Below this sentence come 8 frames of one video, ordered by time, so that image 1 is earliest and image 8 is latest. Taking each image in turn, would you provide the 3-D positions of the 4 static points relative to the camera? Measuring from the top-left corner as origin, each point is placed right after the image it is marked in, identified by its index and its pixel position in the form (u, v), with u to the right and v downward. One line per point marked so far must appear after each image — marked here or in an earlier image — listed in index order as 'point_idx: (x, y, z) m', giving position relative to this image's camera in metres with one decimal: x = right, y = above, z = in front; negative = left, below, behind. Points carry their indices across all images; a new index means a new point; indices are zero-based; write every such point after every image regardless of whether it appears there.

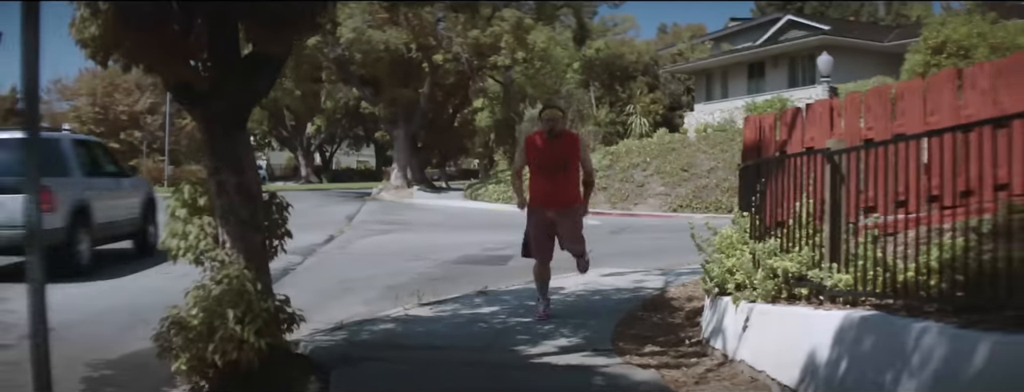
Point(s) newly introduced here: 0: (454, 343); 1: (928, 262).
0: (-0.4, -1.1, +6.8) m
1: (+2.1, -0.3, +4.7) m
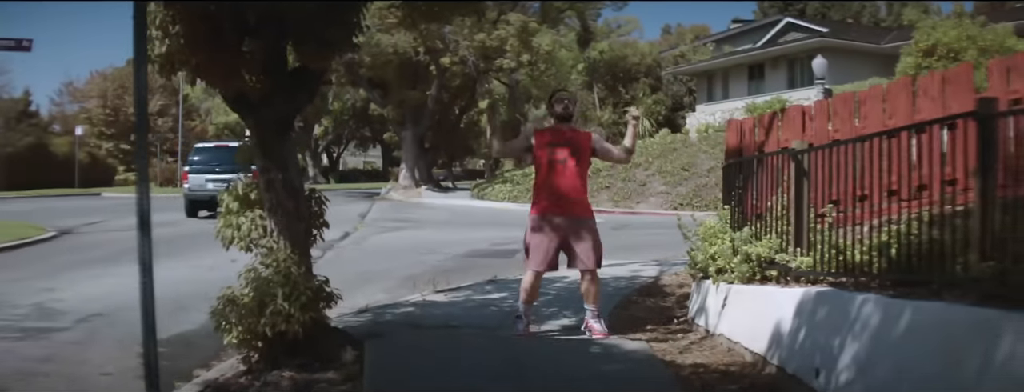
0: (-0.4, -1.0, +7.6) m
1: (+2.2, -0.3, +5.6) m
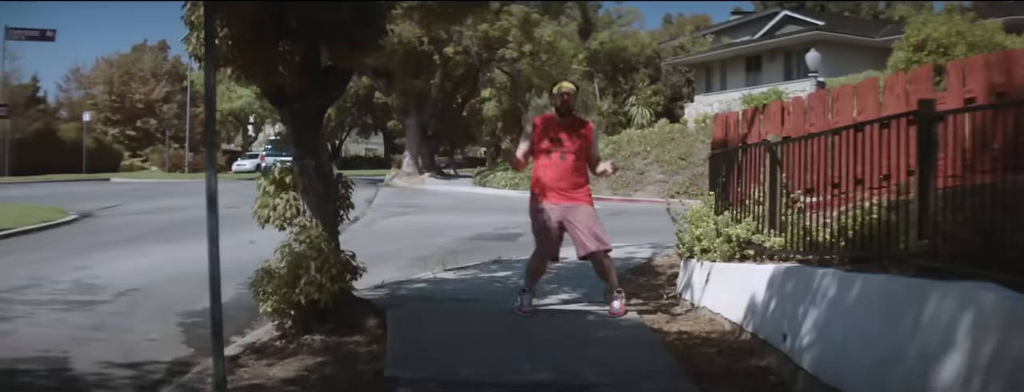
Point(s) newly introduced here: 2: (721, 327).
0: (-0.3, -0.9, +8.4) m
1: (+2.2, -0.2, +6.3) m
2: (+1.5, -1.0, +6.9) m
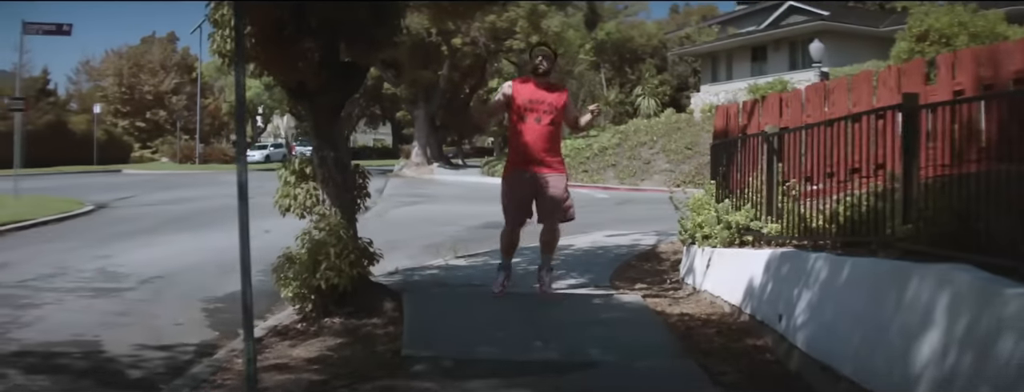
0: (-0.2, -0.8, +8.7) m
1: (+2.3, -0.1, +6.6) m
2: (+1.6, -0.9, +7.3) m
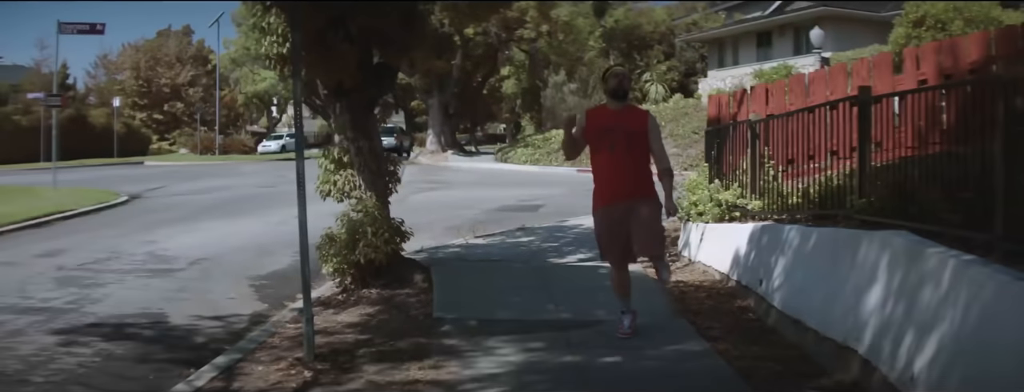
0: (-0.1, -0.6, +9.7) m
1: (+2.4, 0.0, +7.5) m
2: (+1.8, -0.7, +8.2) m
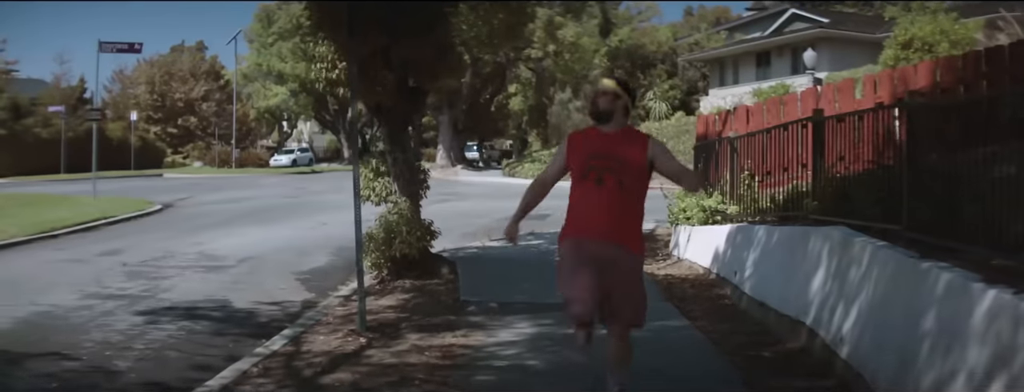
0: (+0.1, -0.7, +11.0) m
1: (+2.5, 0.0, +8.9) m
2: (+1.9, -0.8, +9.5) m
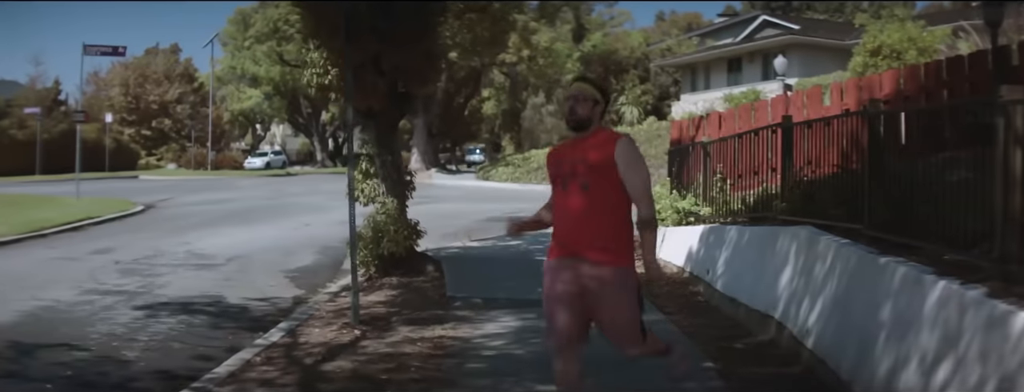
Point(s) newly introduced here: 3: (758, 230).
0: (-0.2, -0.7, +11.5) m
1: (+2.4, -0.1, +9.4) m
2: (+1.7, -0.8, +10.0) m
3: (+2.1, -0.3, +8.0) m
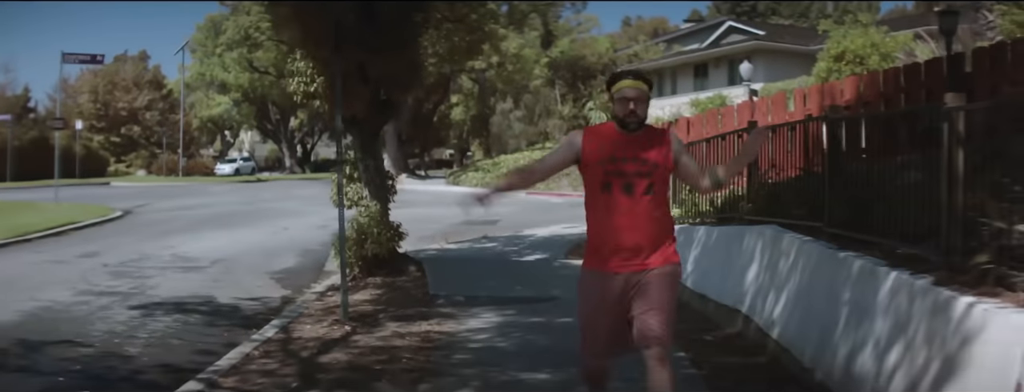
0: (-0.4, -0.8, +11.9) m
1: (+2.1, -0.1, +9.9) m
2: (+1.5, -0.8, +10.5) m
3: (+1.9, -0.3, +8.5) m
